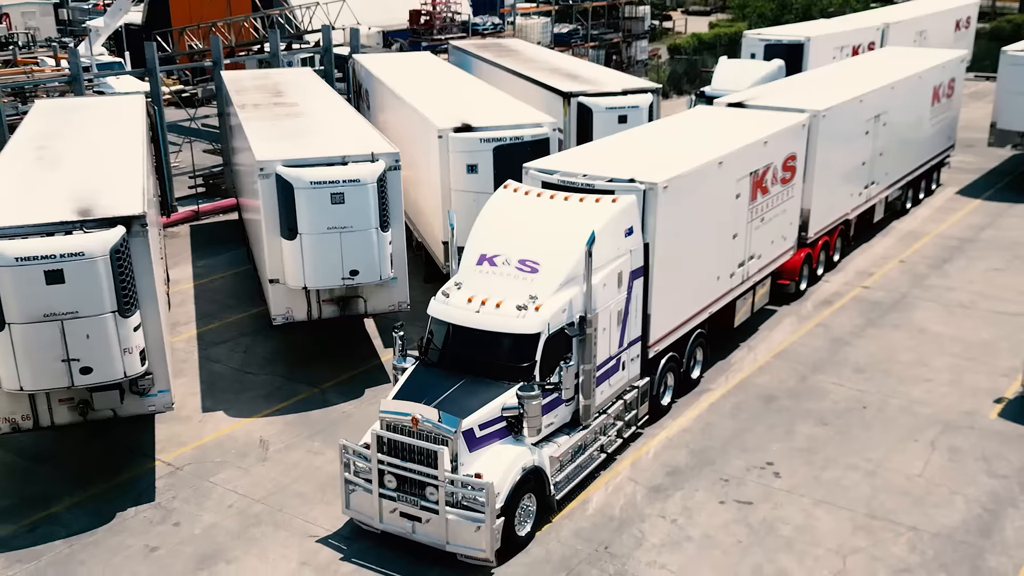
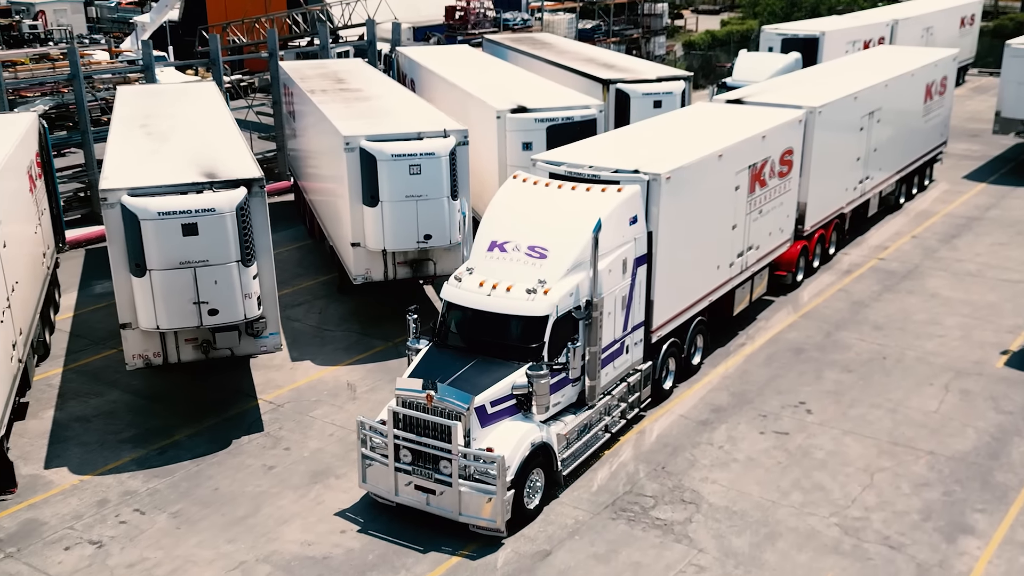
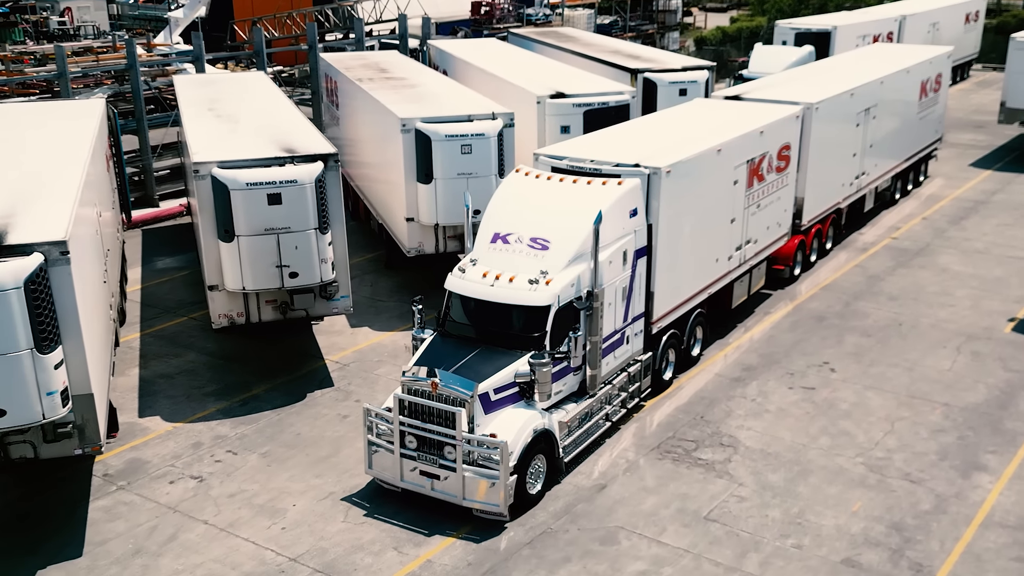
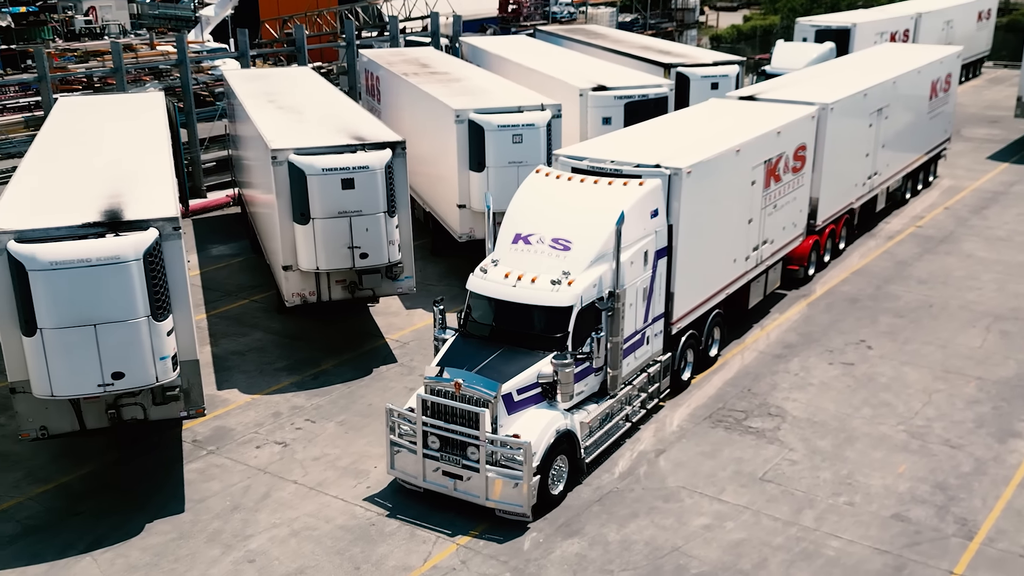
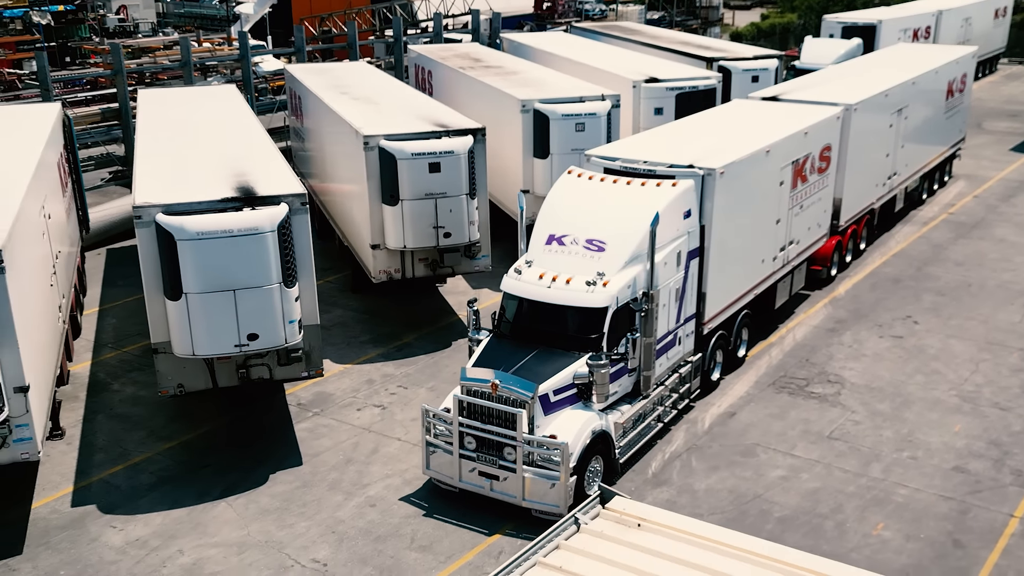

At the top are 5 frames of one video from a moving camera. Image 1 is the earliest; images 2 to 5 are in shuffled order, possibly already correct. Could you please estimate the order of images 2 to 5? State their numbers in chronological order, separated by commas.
2, 3, 4, 5
